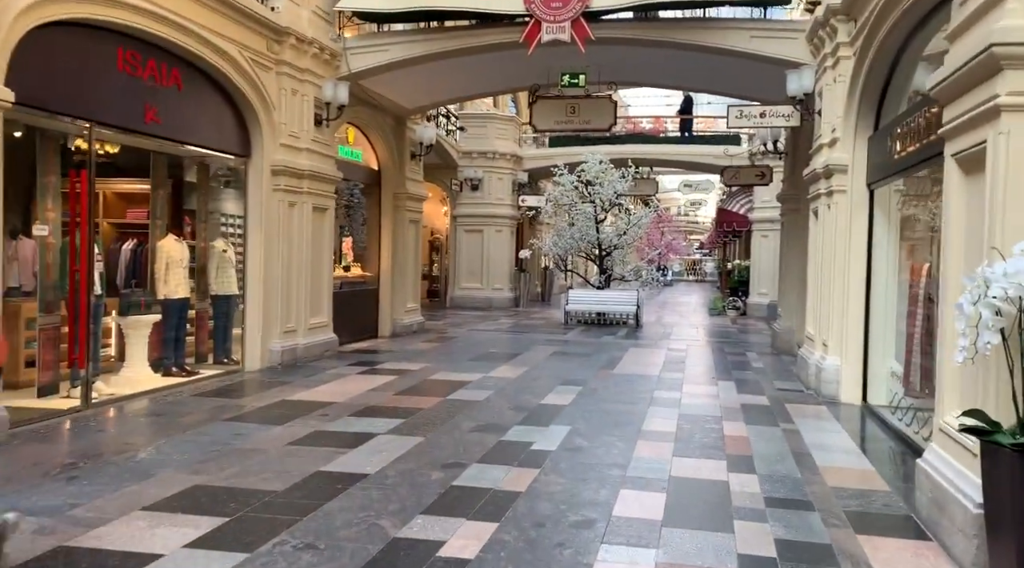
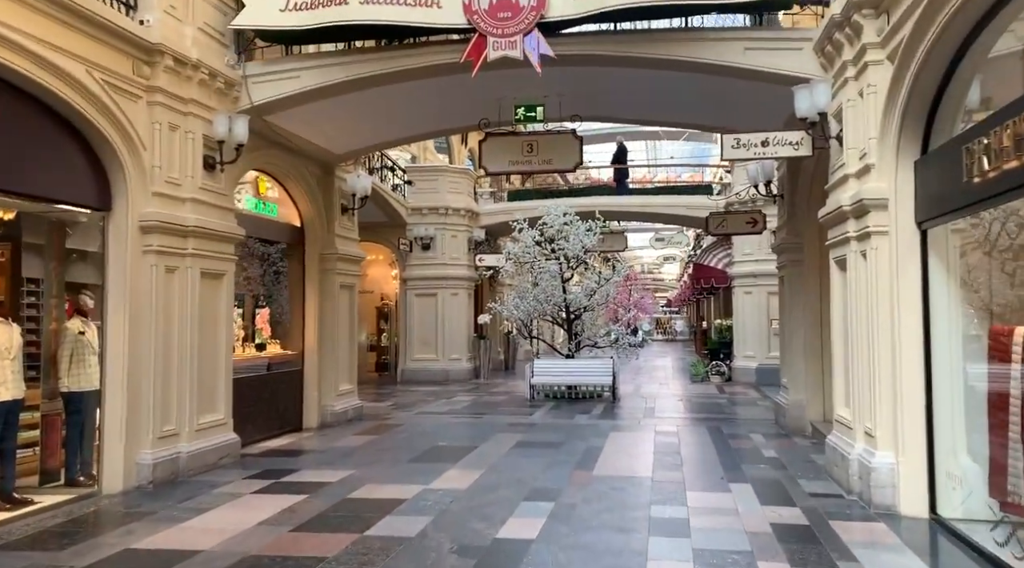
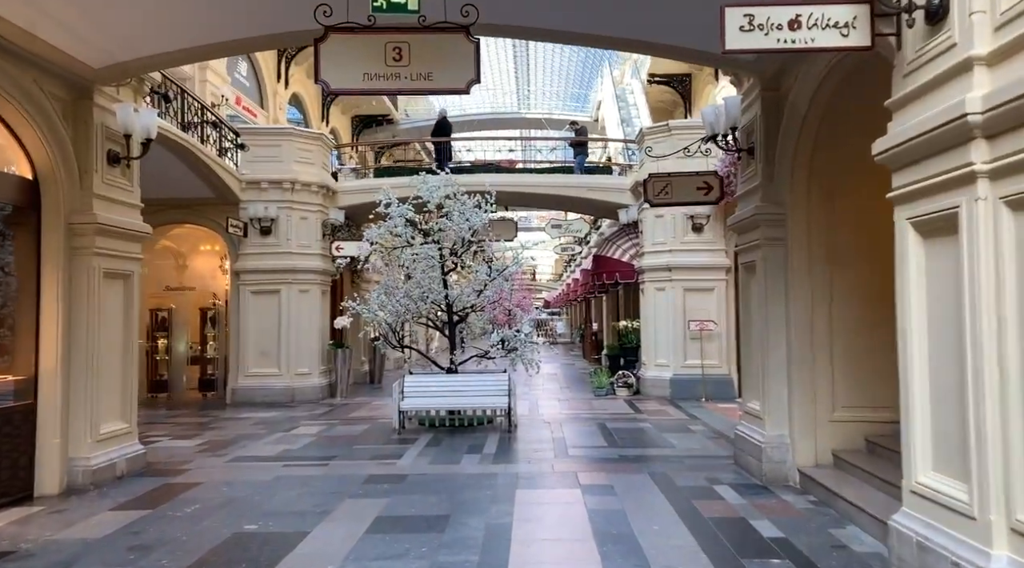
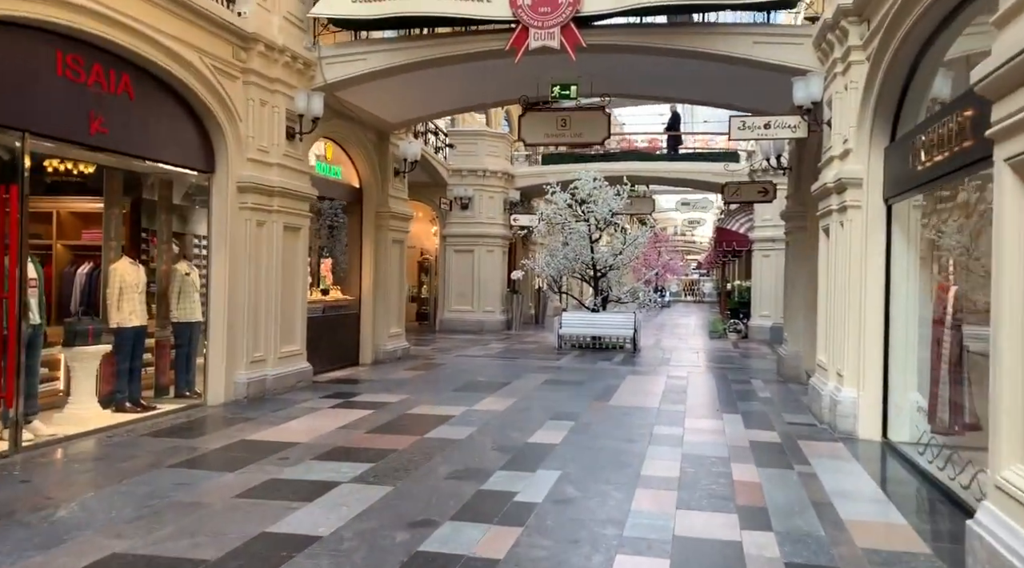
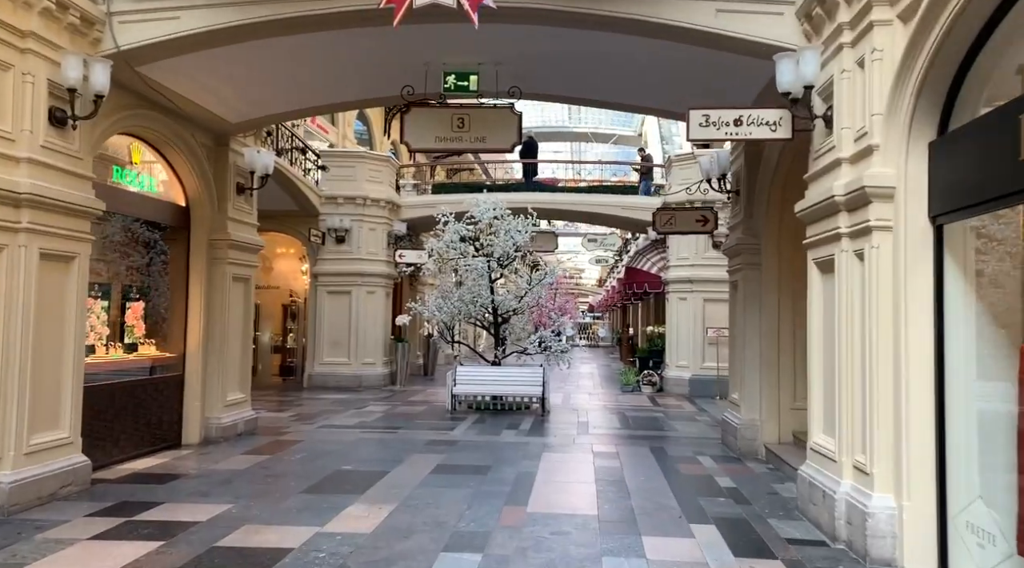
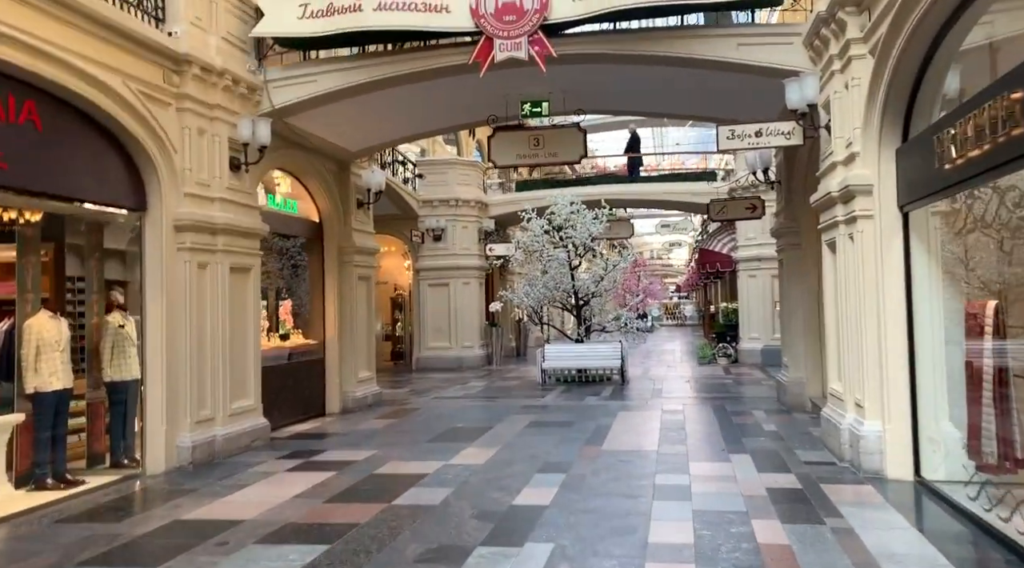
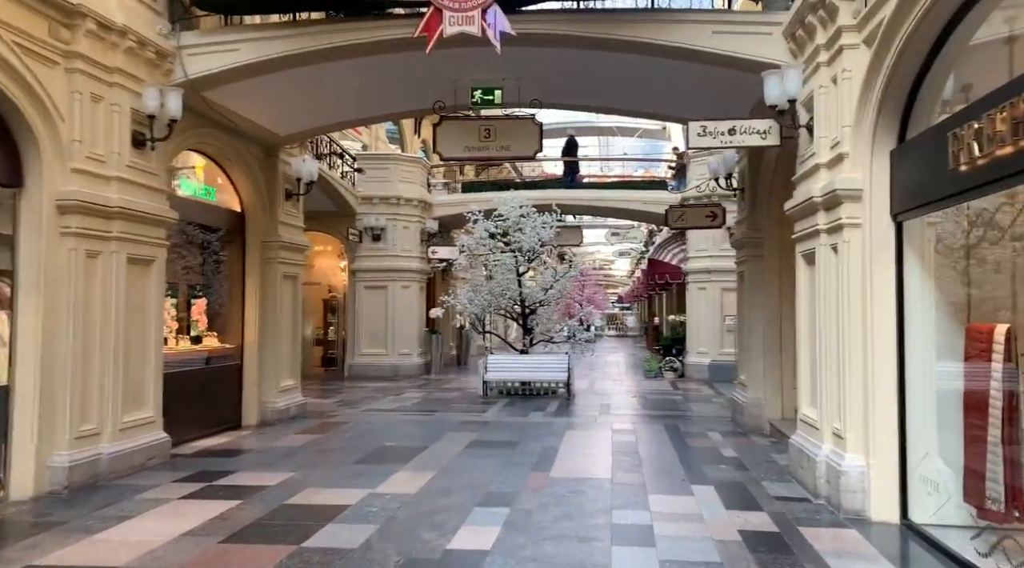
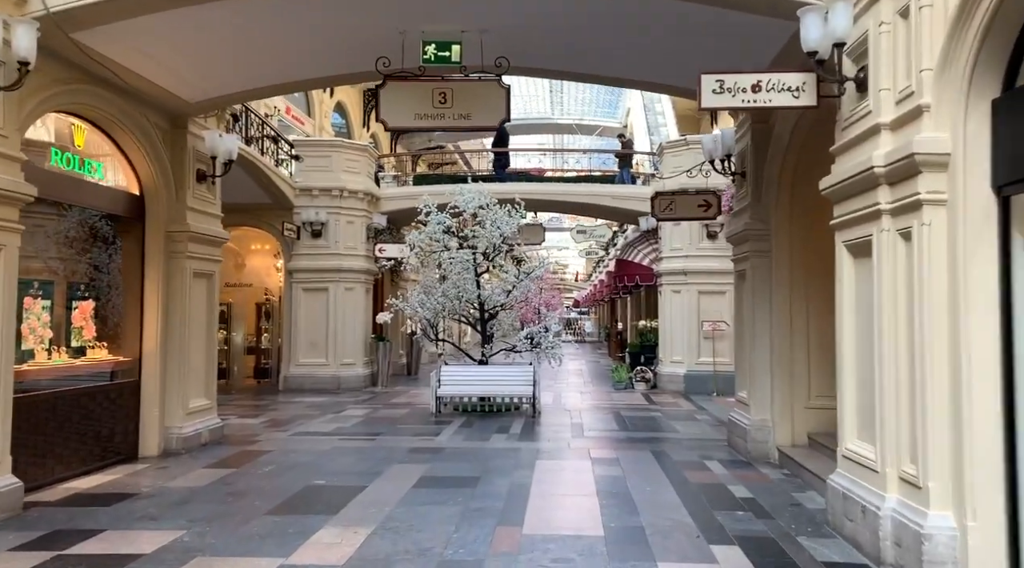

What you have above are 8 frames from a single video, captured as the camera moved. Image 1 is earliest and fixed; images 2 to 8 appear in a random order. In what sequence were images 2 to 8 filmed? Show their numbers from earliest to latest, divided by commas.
4, 6, 2, 7, 5, 8, 3
